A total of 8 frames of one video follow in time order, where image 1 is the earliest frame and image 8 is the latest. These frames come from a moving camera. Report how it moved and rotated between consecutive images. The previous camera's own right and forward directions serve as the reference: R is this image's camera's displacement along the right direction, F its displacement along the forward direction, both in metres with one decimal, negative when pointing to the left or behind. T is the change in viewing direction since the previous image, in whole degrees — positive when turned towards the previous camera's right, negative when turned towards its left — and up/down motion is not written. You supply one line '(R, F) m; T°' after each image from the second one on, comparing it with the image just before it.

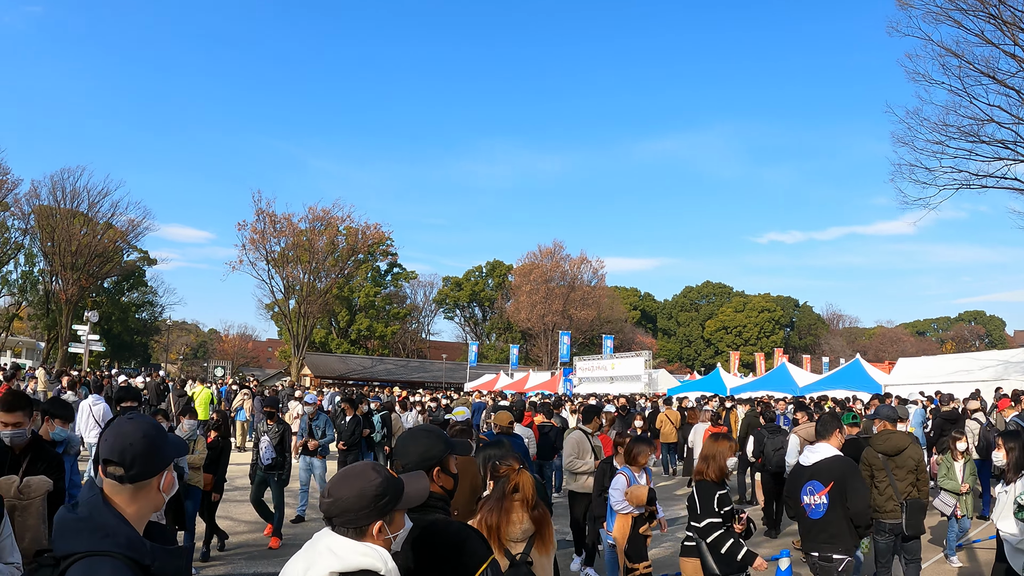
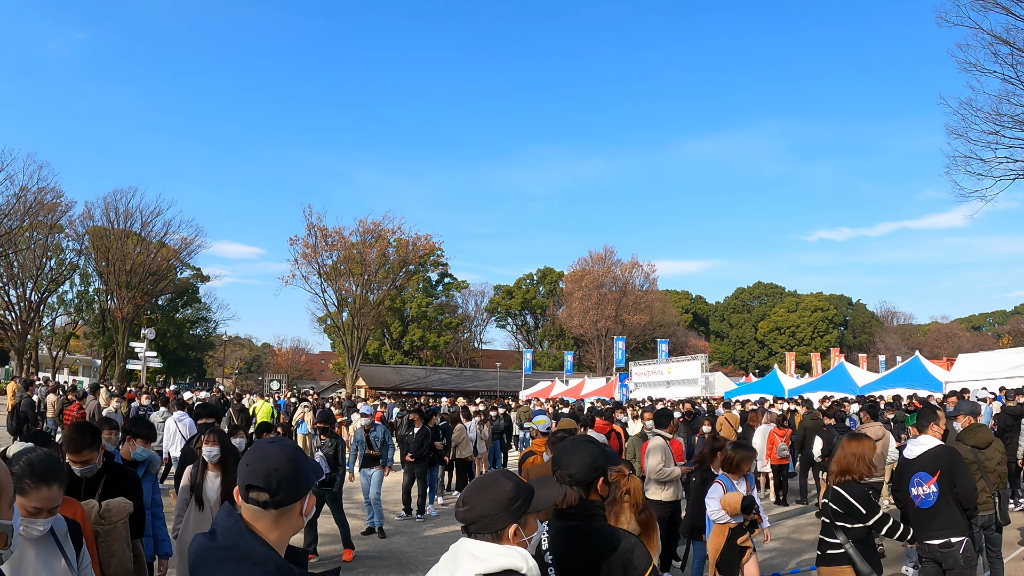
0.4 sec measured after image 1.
(-0.5, +0.5) m; -4°
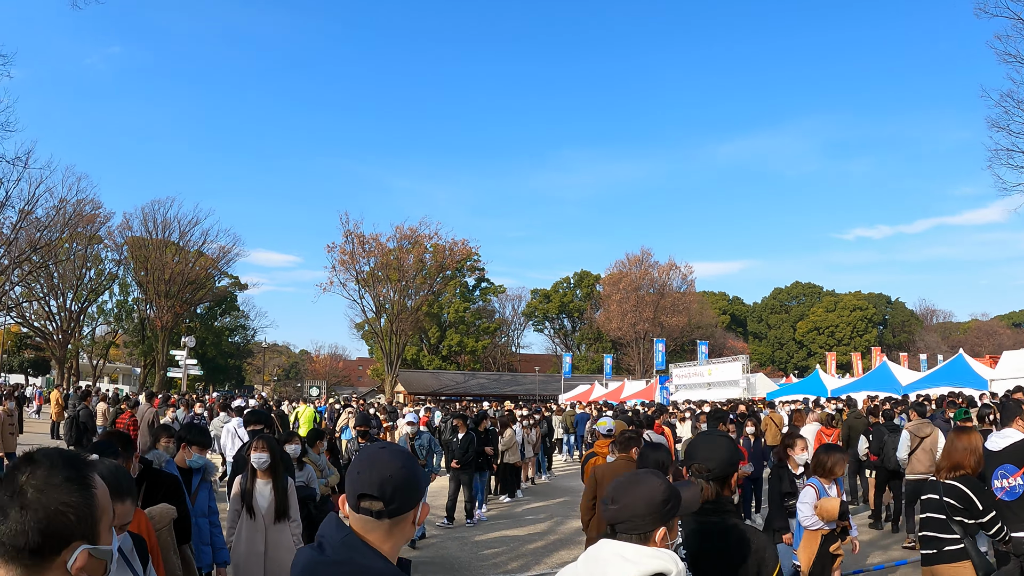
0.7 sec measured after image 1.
(-0.3, +0.4) m; -3°
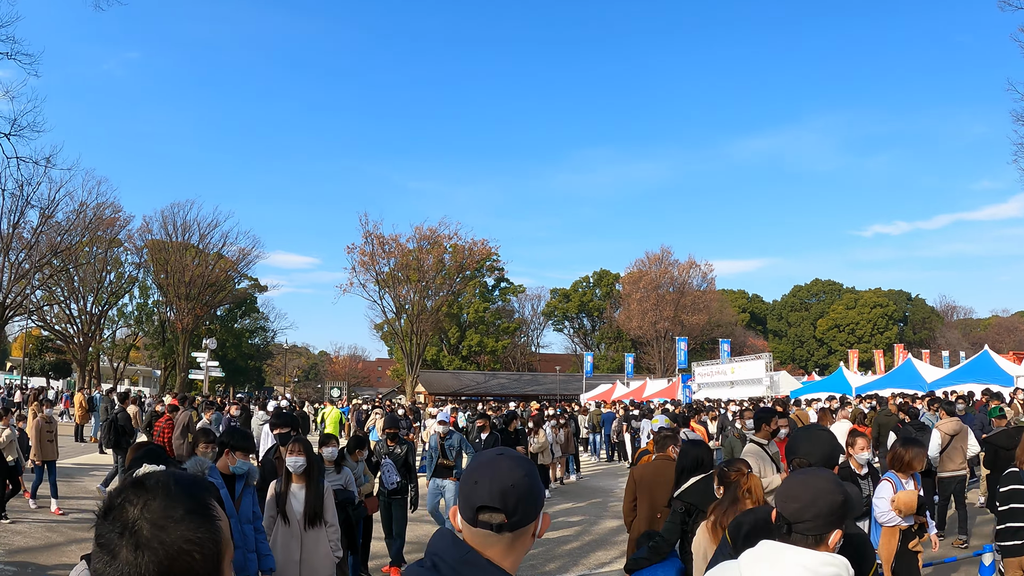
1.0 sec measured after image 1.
(-0.2, +0.2) m; -1°
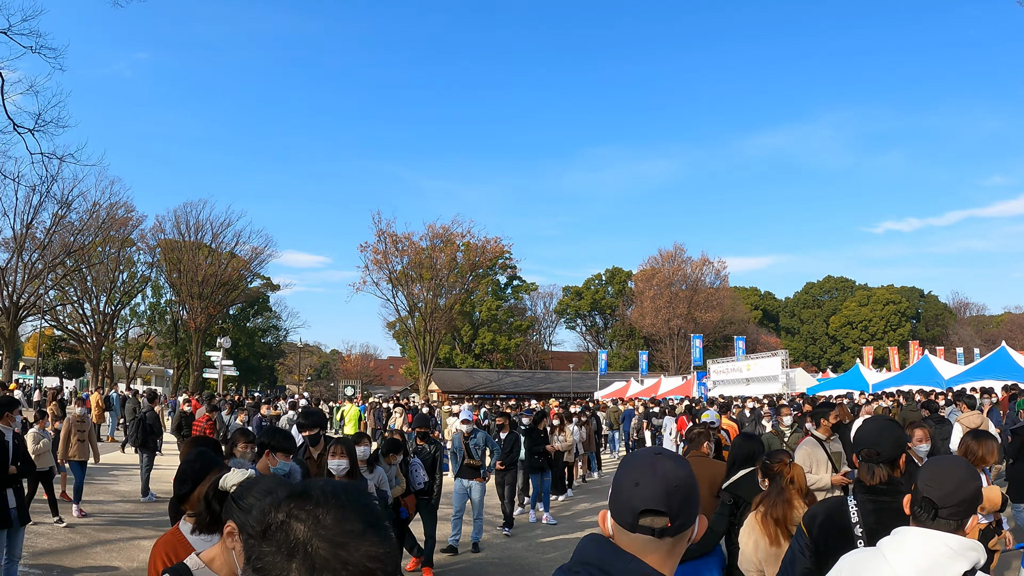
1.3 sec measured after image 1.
(-0.2, +0.1) m; -1°
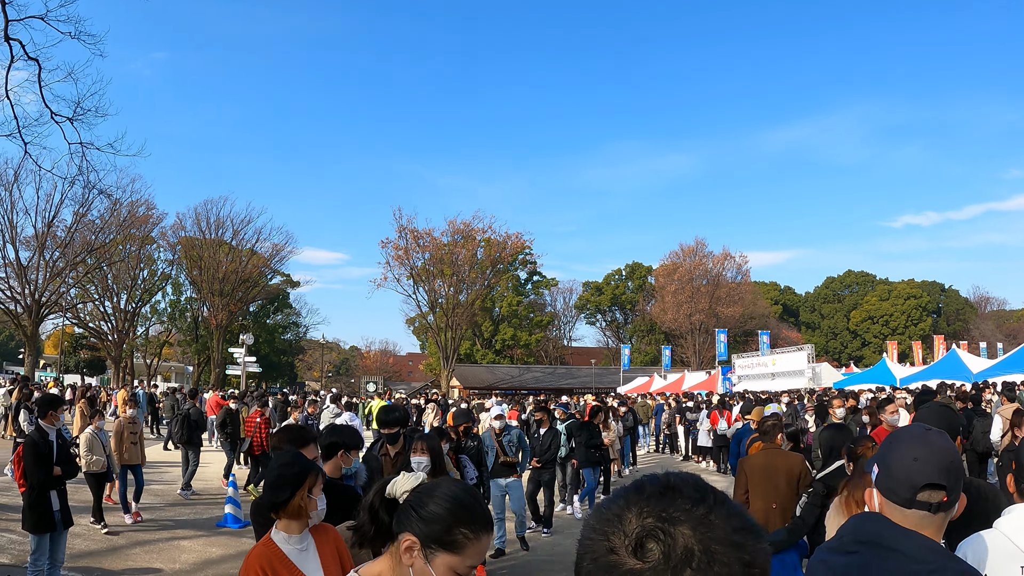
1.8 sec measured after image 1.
(-0.3, +0.2) m; -1°
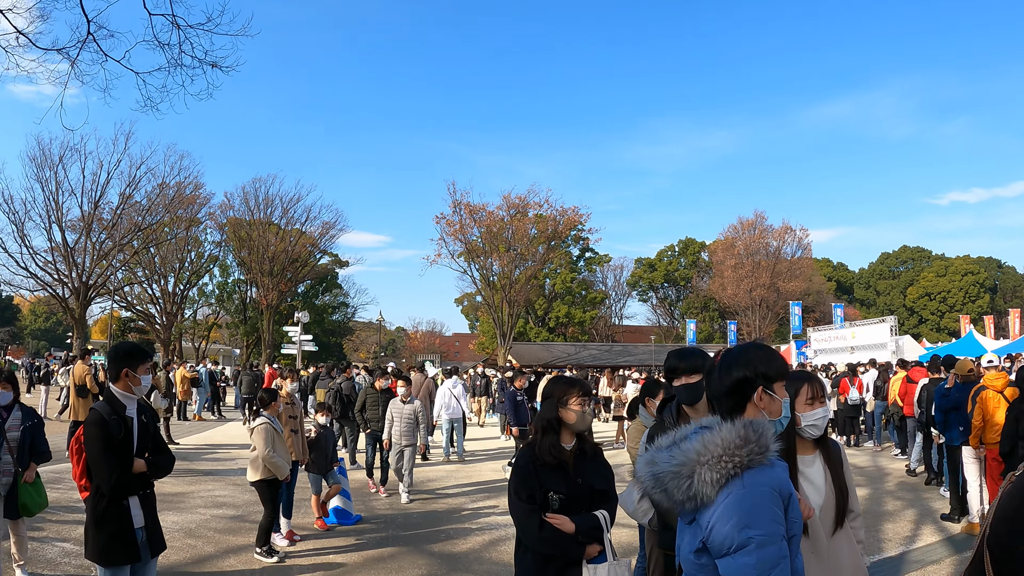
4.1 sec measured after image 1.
(-1.0, +1.3) m; -3°
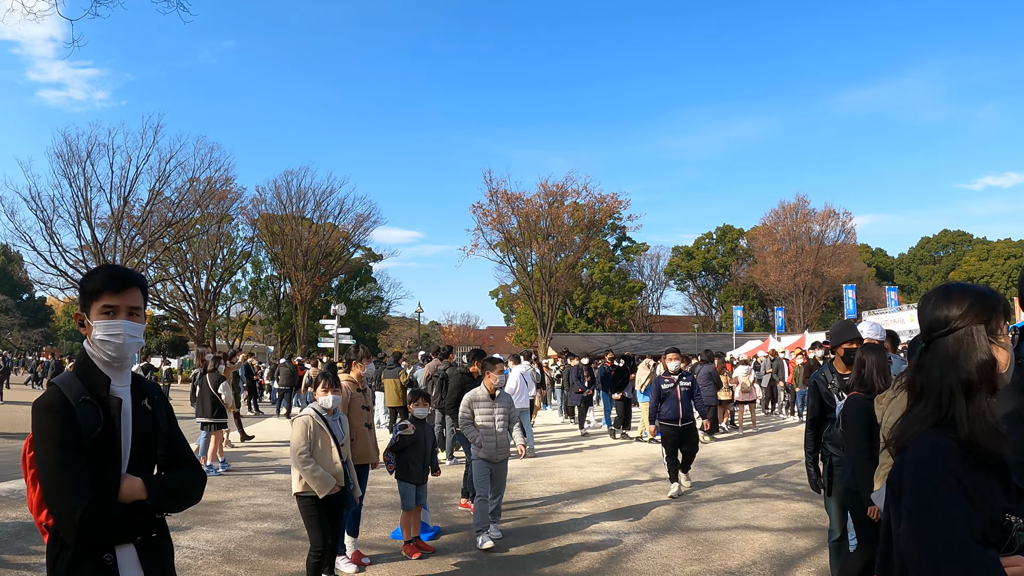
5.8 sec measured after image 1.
(-0.4, +1.0) m; -2°
